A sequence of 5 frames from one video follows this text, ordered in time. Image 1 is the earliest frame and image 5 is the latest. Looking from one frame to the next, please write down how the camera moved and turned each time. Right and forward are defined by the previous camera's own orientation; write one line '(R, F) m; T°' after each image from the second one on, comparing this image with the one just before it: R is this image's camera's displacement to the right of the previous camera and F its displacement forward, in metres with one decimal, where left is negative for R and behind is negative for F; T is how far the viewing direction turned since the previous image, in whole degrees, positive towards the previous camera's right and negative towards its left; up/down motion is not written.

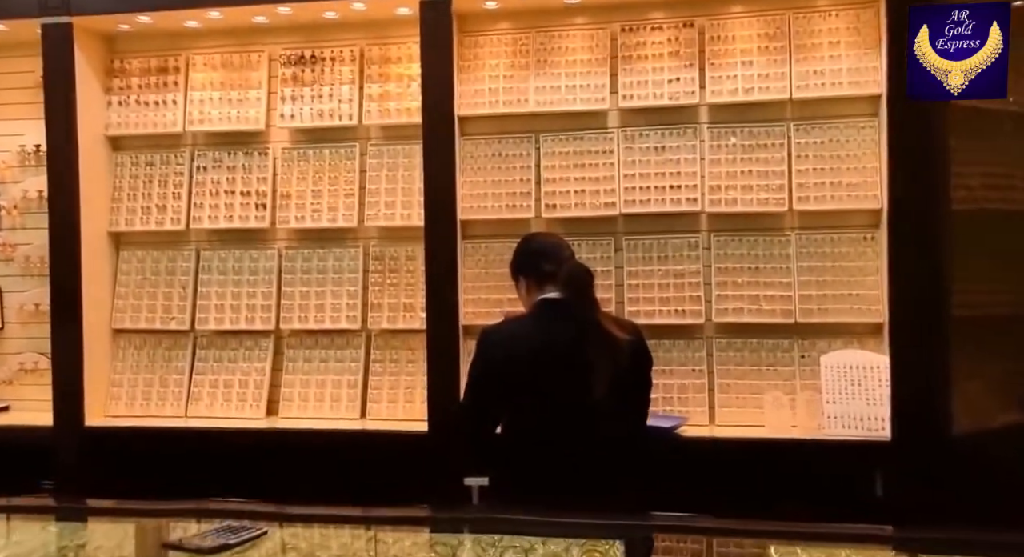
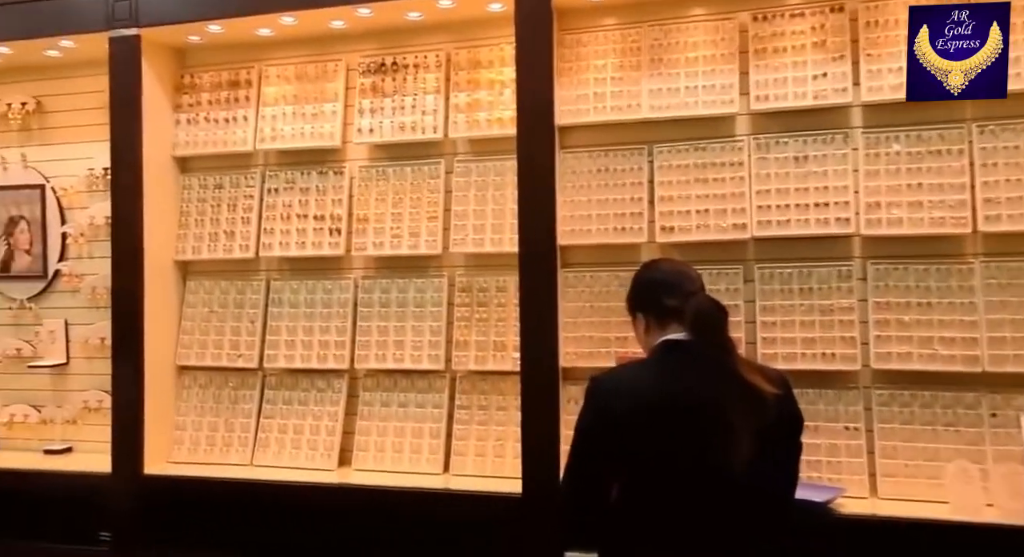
(-0.1, +0.5) m; -6°
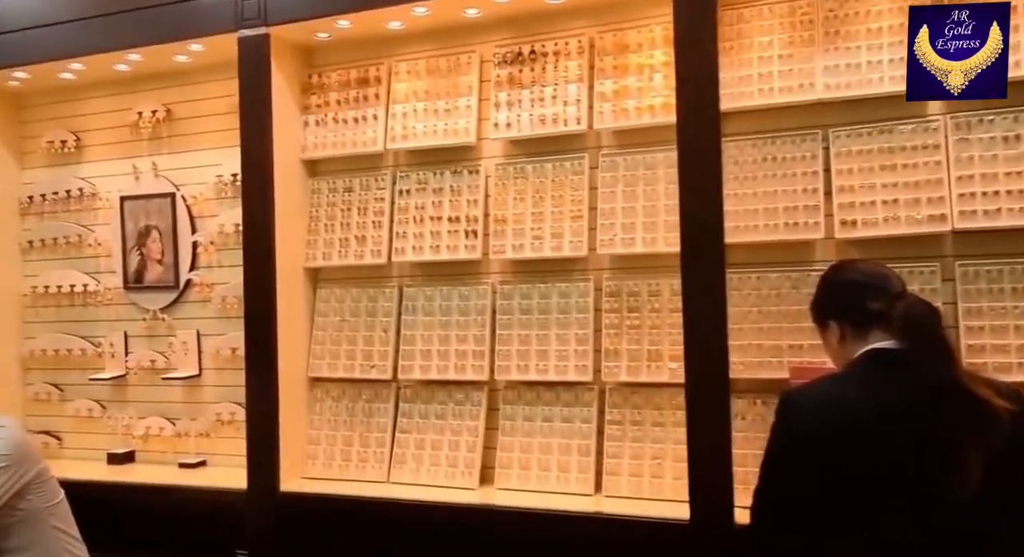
(-0.2, +0.2) m; -6°
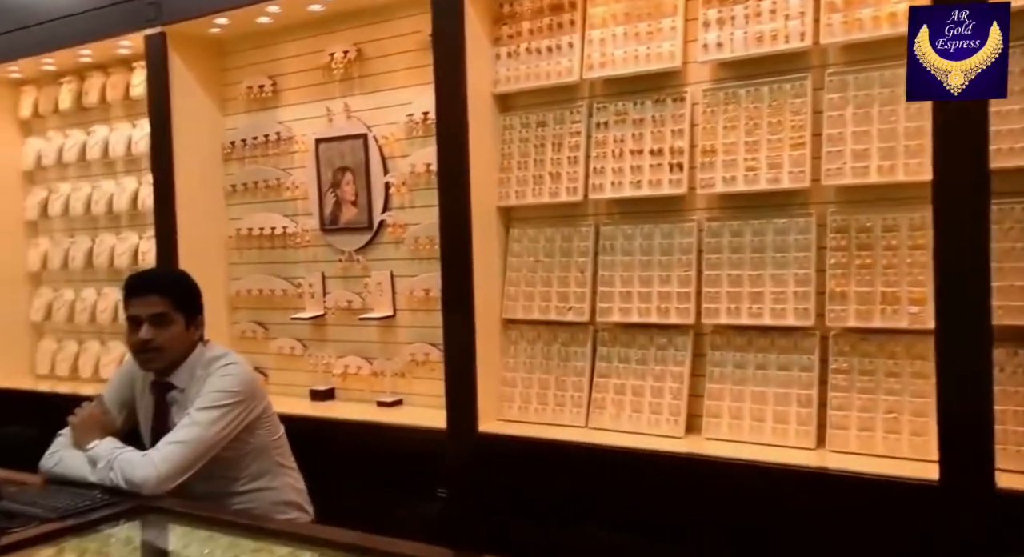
(-0.2, +0.1) m; -10°
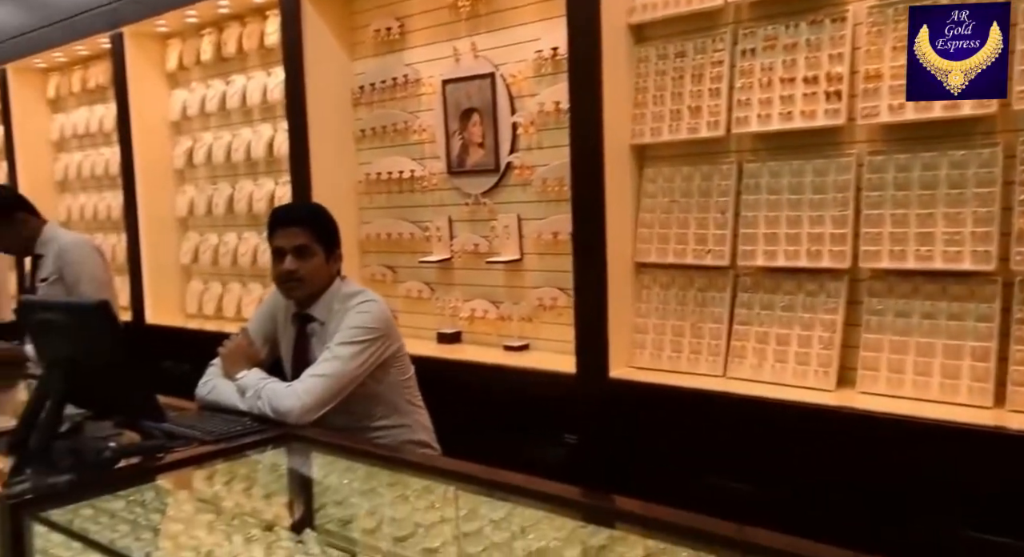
(-0.1, +0.1) m; -8°
